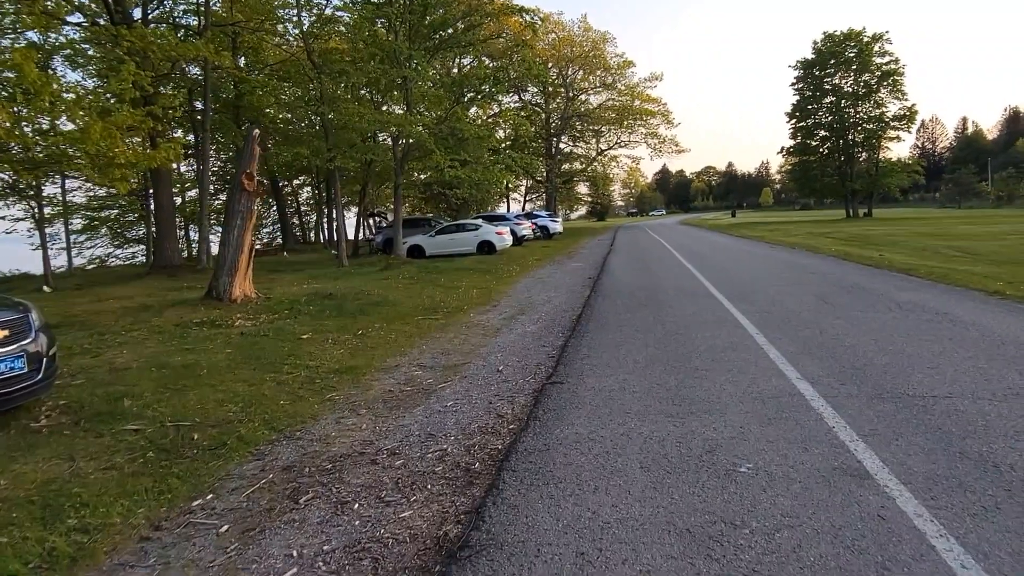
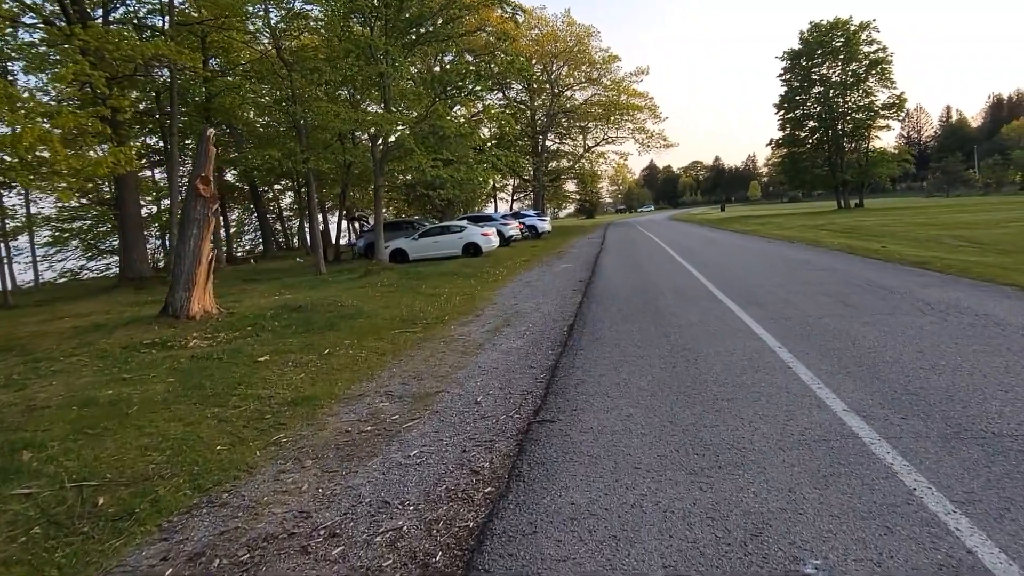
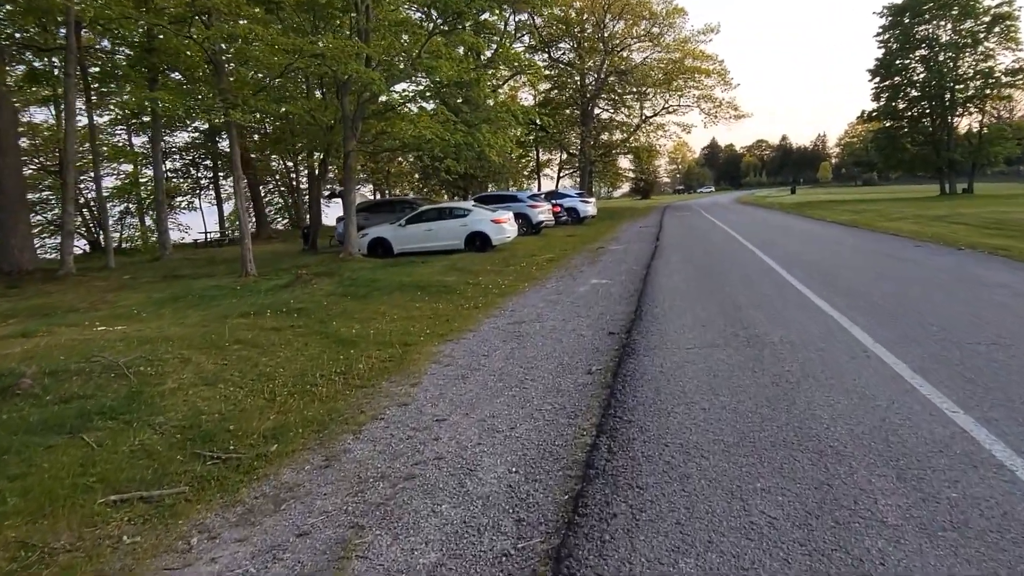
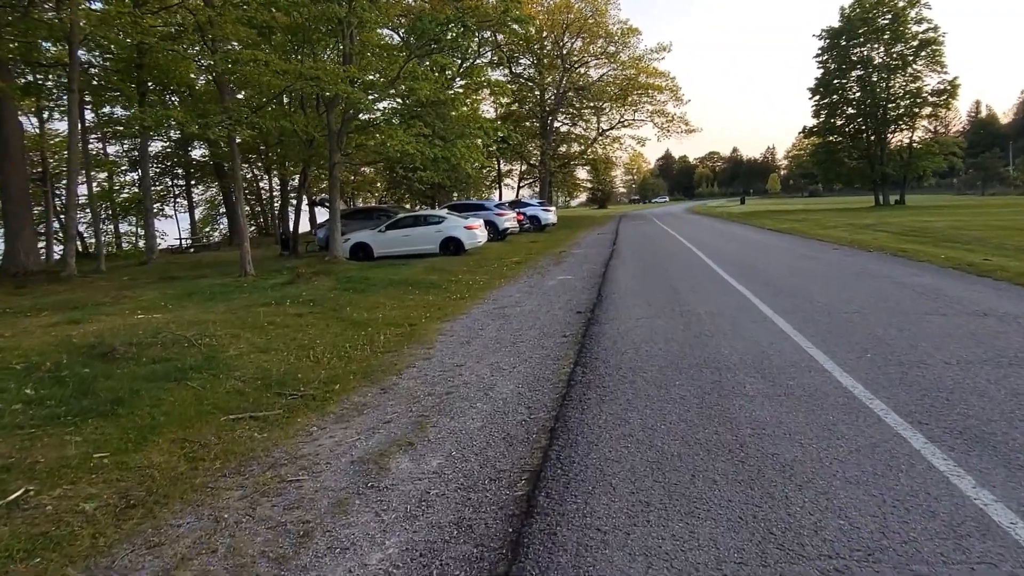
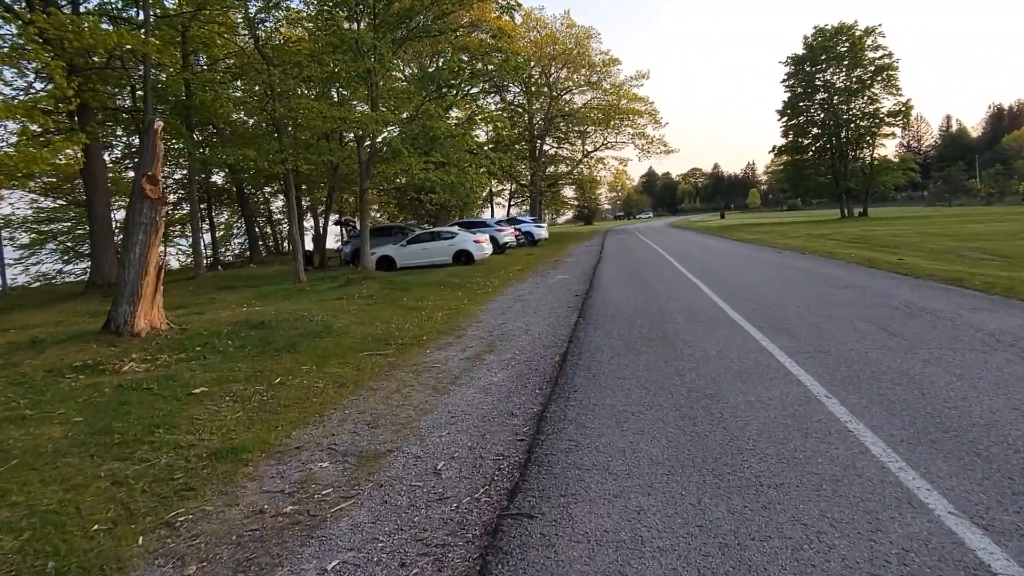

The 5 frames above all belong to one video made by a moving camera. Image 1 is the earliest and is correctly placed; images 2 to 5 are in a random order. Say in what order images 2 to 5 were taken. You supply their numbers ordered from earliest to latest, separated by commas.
2, 5, 4, 3
